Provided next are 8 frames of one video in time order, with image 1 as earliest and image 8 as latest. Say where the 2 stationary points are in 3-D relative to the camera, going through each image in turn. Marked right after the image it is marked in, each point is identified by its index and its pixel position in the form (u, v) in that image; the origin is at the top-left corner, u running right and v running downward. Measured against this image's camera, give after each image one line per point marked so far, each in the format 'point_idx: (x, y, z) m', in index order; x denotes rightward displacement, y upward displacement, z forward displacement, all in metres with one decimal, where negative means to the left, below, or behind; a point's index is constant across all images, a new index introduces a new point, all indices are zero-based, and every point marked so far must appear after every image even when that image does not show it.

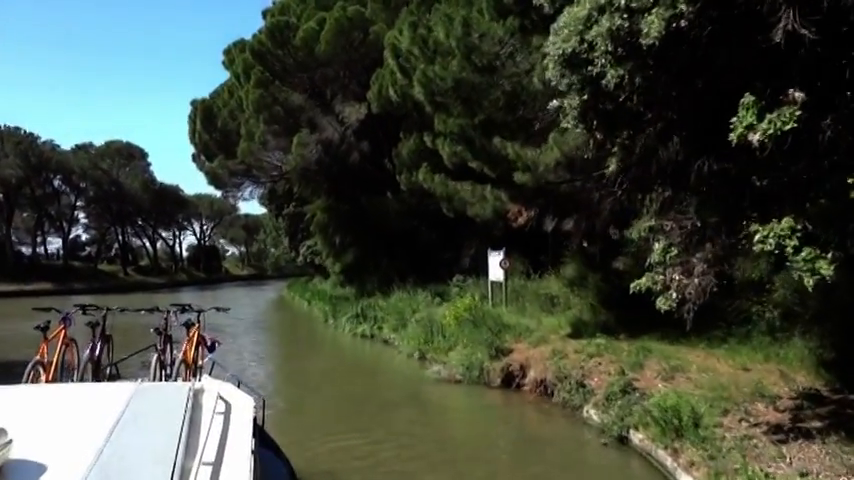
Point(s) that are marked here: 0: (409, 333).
0: (-0.4, -2.3, +19.2) m
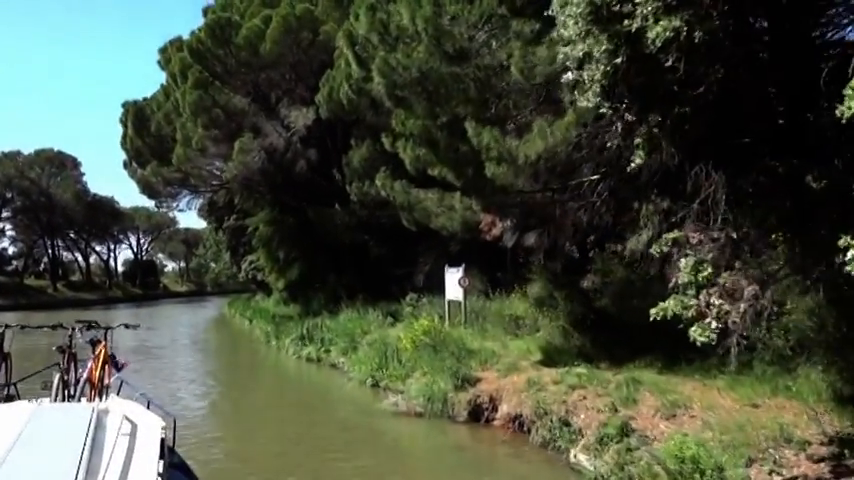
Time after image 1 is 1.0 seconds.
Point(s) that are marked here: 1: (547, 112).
0: (-1.5, -2.6, +17.5) m
1: (+1.7, +1.8, +11.0) m
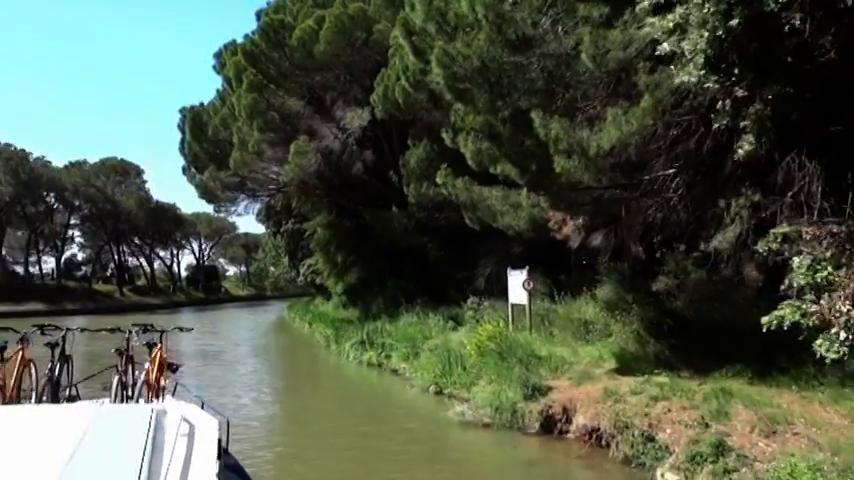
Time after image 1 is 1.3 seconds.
0: (-0.1, -2.6, +16.9) m
1: (+2.5, +1.8, +10.2) m
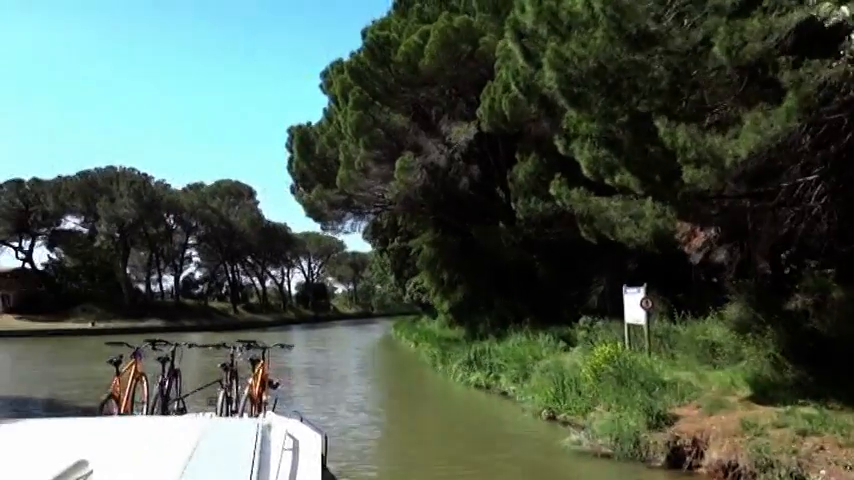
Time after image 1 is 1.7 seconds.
0: (+2.2, -3.0, +16.0) m
1: (+3.9, +1.7, +9.2) m
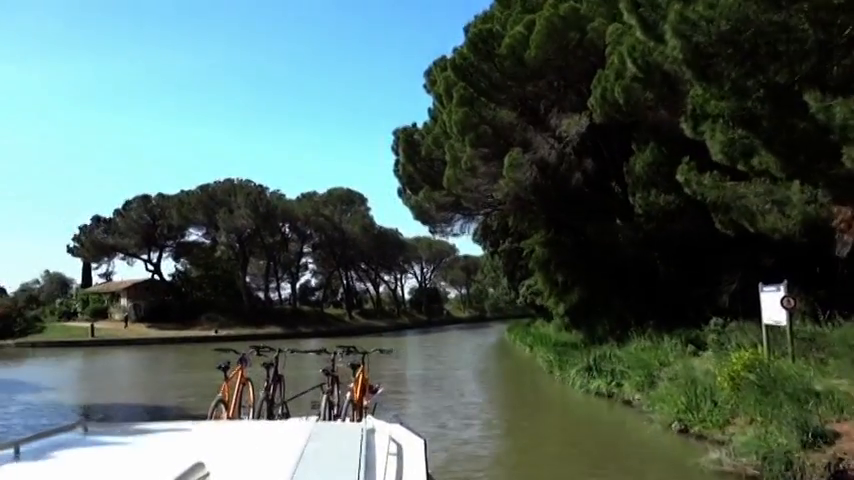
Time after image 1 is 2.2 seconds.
0: (+4.4, -2.9, +14.7) m
1: (+5.0, +1.8, +7.7) m
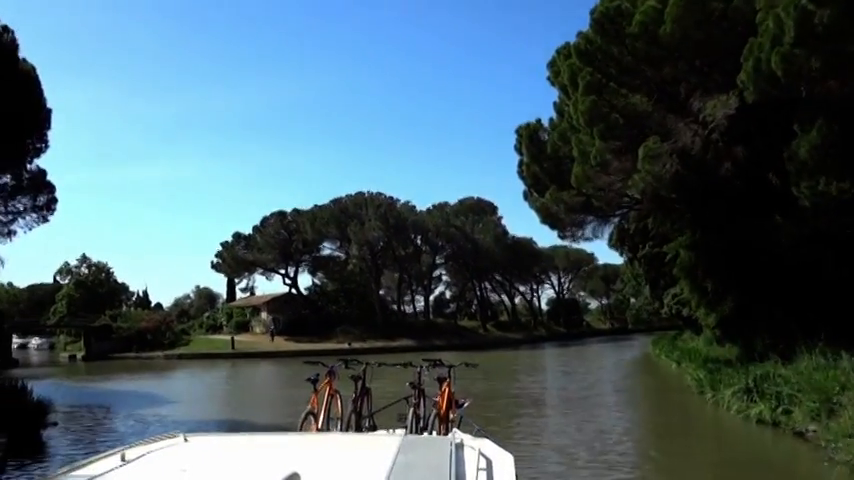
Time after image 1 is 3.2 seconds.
0: (+6.3, -2.8, +11.8) m
1: (+5.5, +2.0, +4.9) m
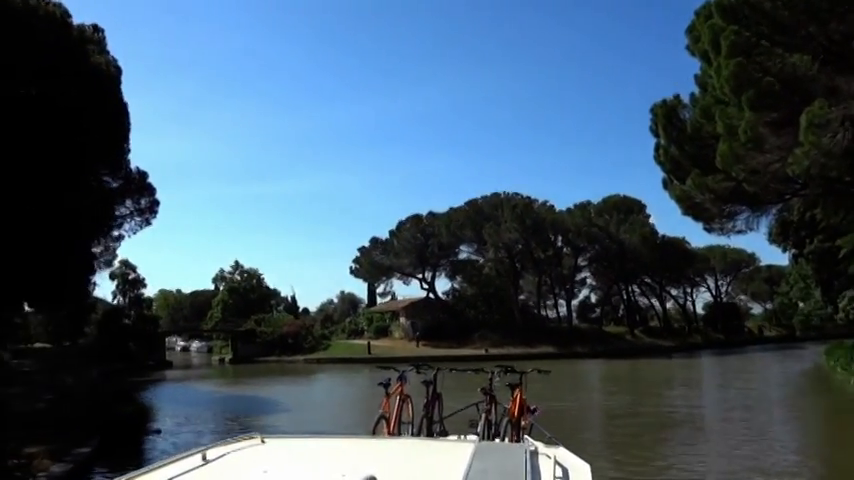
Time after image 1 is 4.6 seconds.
0: (+7.3, -2.5, +8.2) m
1: (+5.1, +2.3, +1.6) m
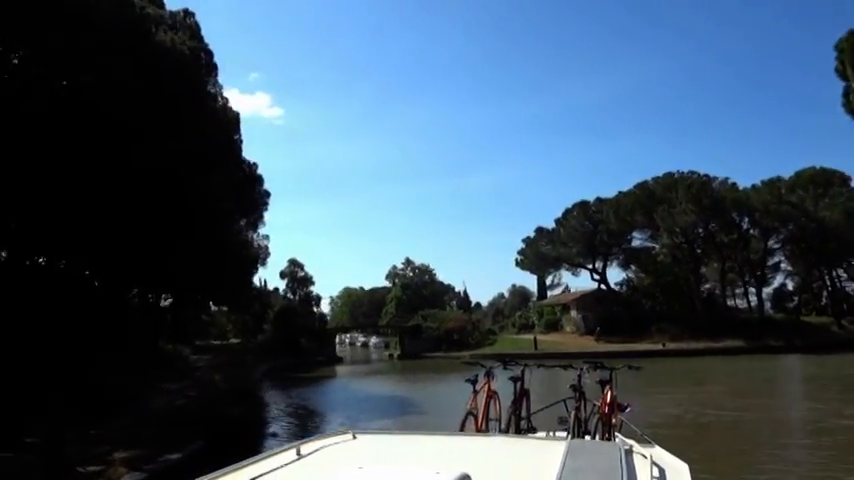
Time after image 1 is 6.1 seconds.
0: (+7.3, -1.9, +4.1) m
1: (+3.5, +2.8, -1.8) m
